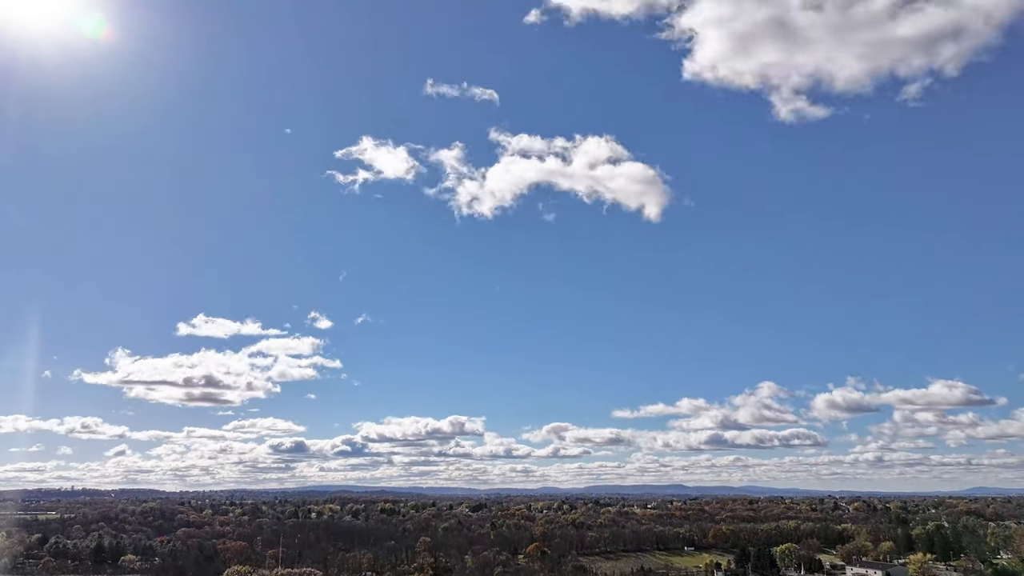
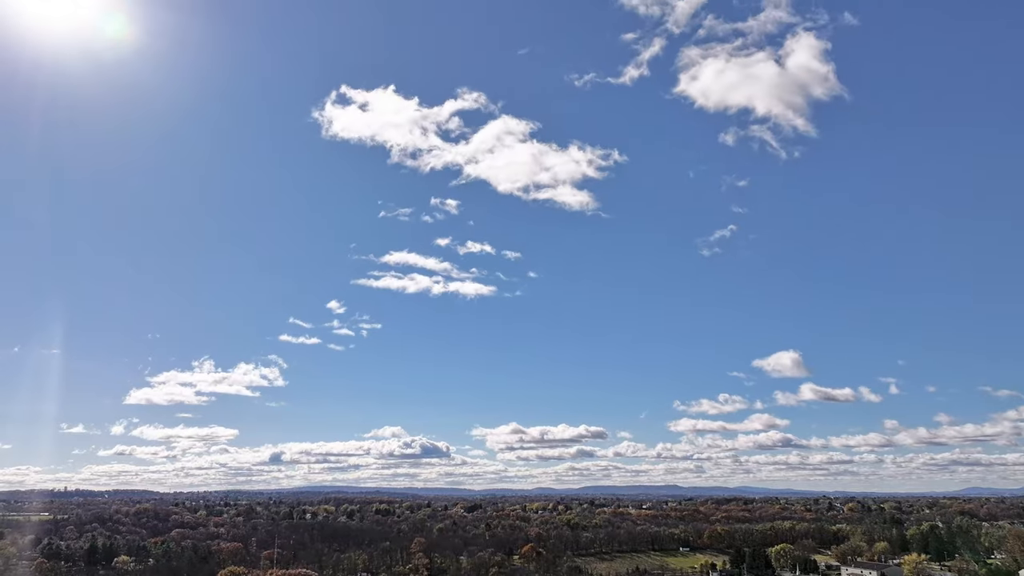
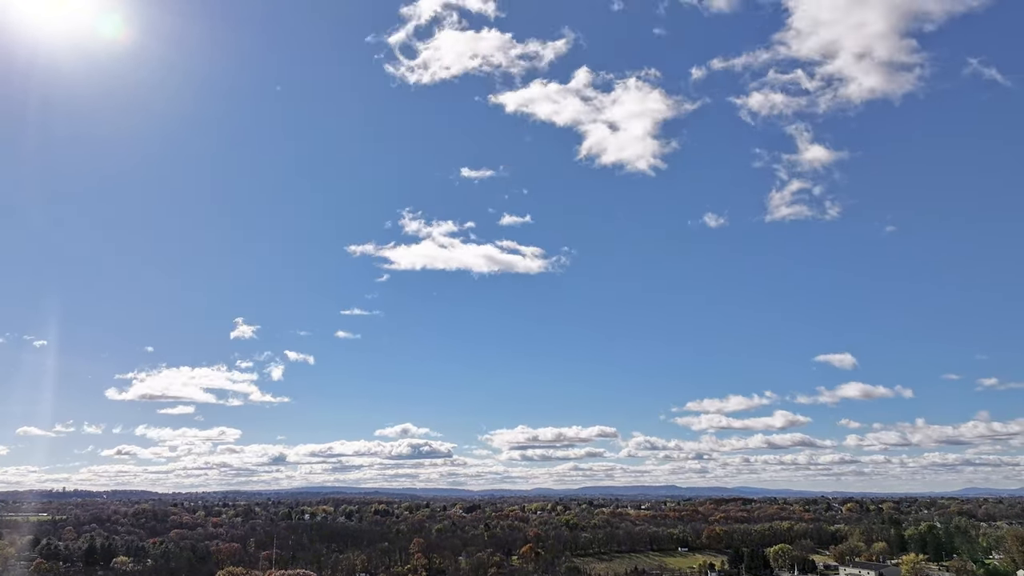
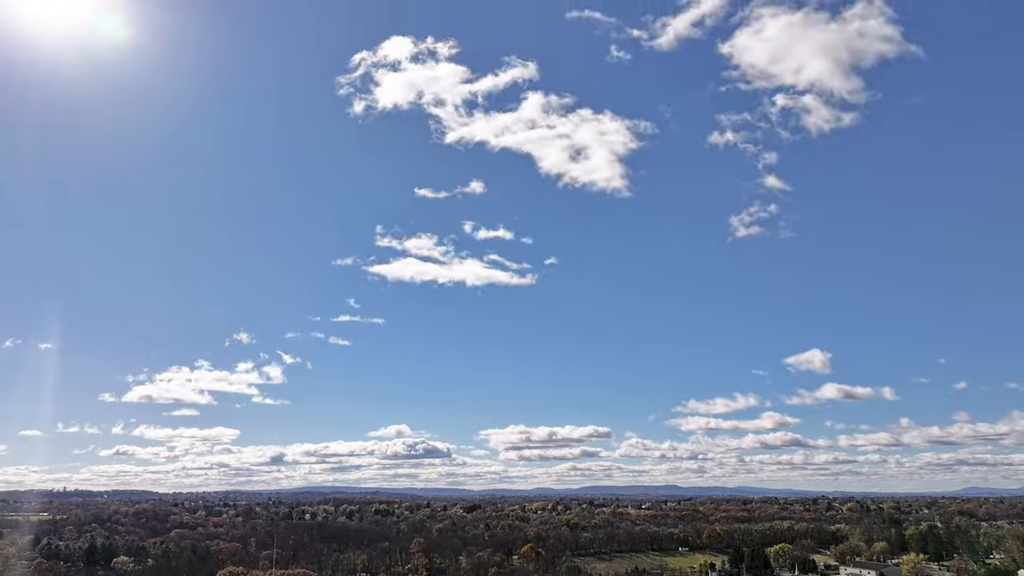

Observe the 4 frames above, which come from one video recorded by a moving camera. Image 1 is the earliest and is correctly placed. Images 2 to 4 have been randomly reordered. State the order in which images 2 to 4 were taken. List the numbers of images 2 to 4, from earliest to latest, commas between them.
3, 4, 2
